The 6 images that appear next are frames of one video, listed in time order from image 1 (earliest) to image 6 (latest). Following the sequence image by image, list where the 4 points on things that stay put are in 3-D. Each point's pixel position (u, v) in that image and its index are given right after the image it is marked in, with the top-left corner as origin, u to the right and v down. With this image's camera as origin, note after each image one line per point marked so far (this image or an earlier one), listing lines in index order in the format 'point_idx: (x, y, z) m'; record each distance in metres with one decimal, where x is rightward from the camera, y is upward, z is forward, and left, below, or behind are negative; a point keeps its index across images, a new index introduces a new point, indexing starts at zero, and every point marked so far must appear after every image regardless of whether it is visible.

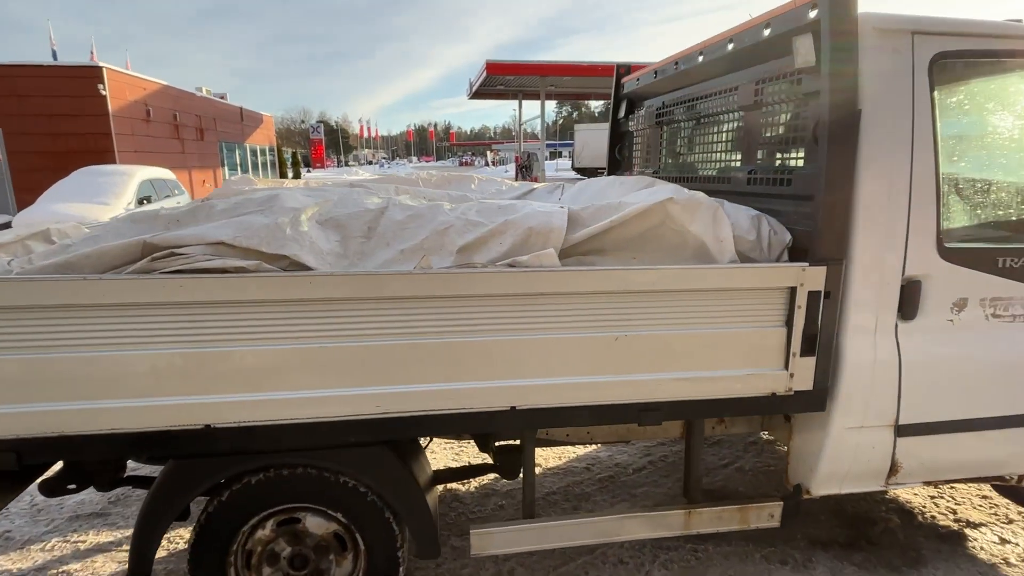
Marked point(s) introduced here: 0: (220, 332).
0: (-0.9, -0.1, +1.9) m
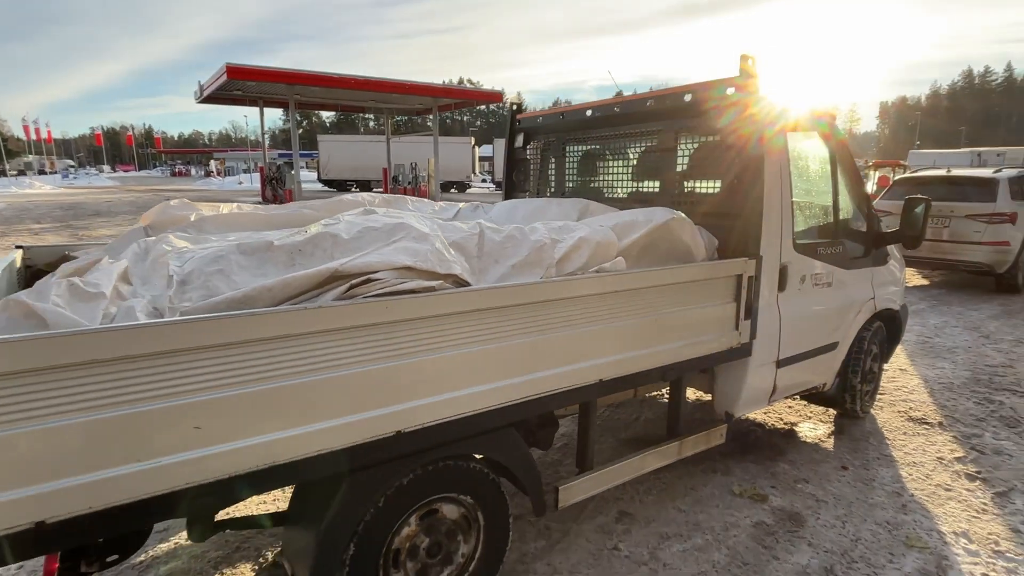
0: (-0.4, -0.2, +2.1) m
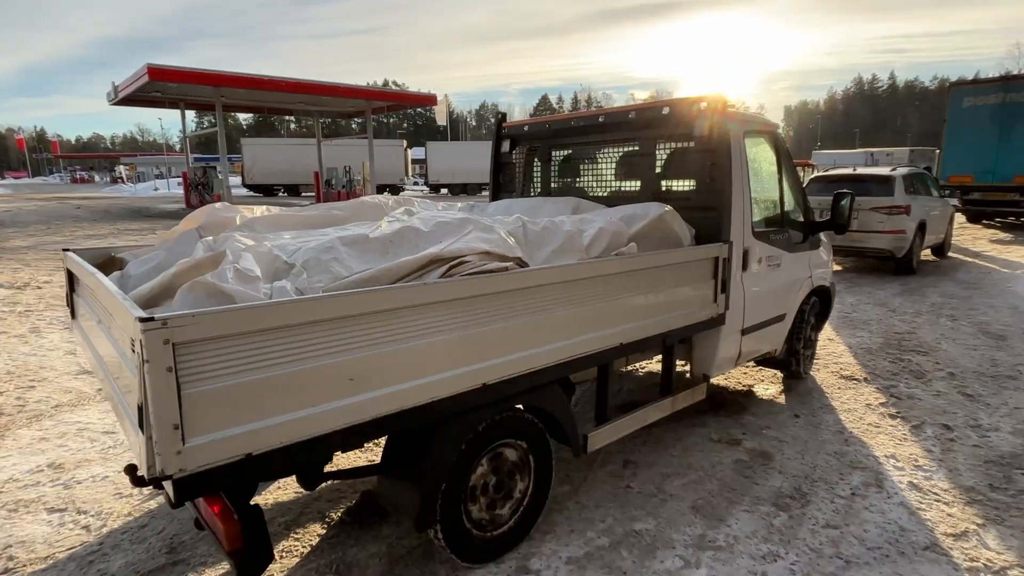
0: (-0.1, -0.1, +2.6) m
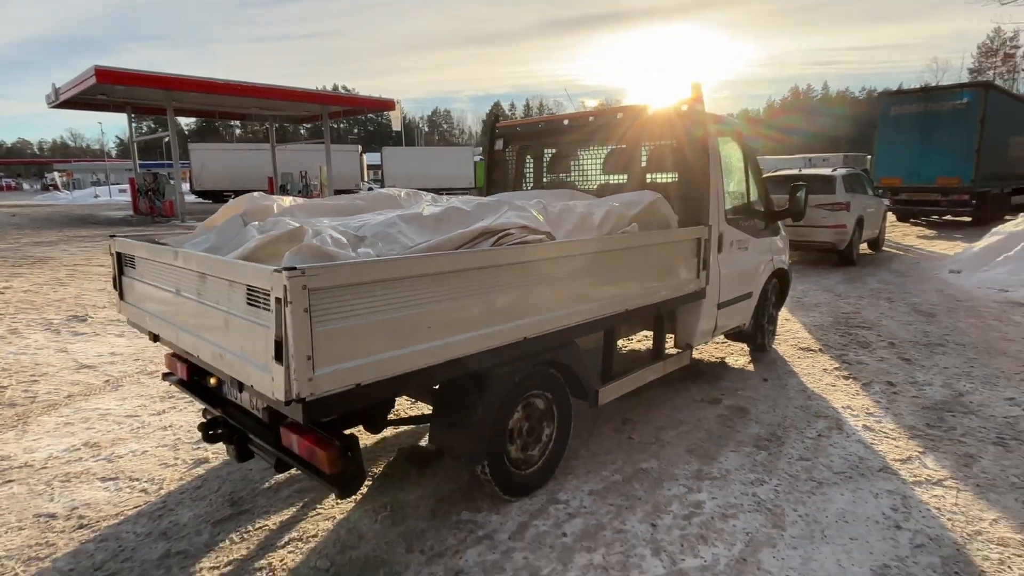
0: (+0.1, 0.0, +3.1) m
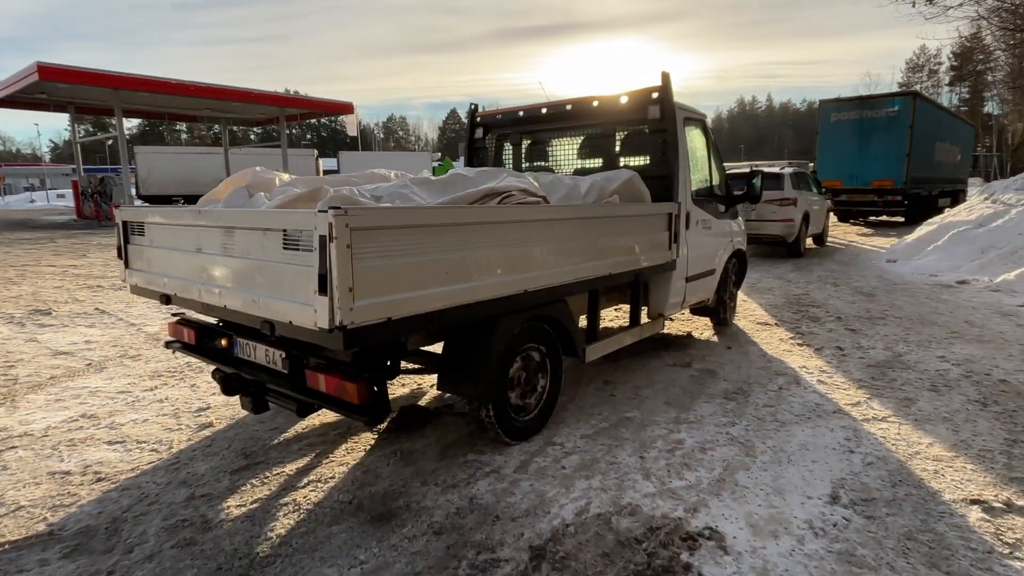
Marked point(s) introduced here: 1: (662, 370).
0: (+0.1, +0.3, +3.4) m
1: (+1.4, -0.8, +5.2) m
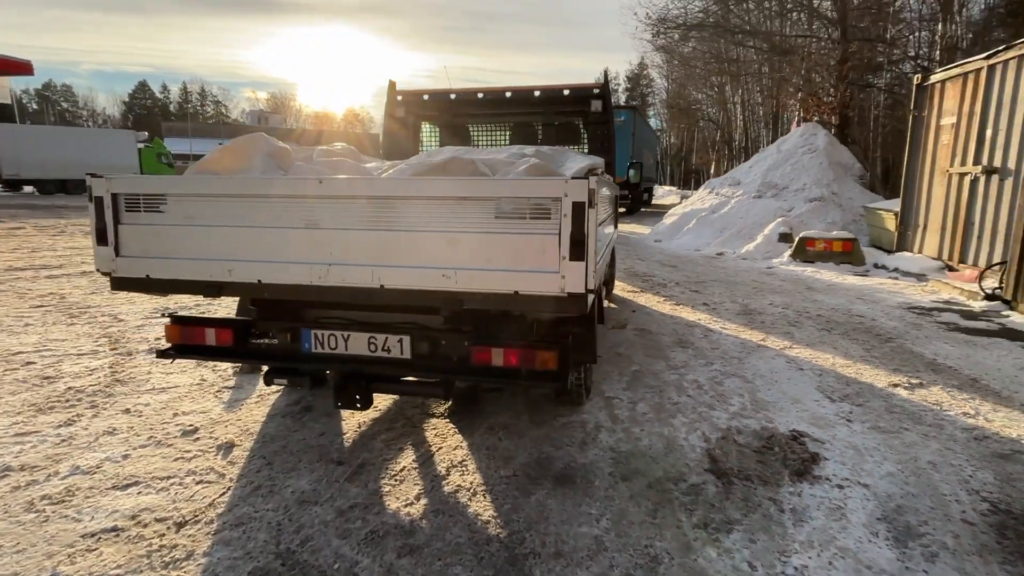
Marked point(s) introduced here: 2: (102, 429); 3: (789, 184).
0: (+0.6, +0.5, +3.8) m
1: (+1.0, -0.5, +5.9) m
2: (-2.7, -0.9, +3.7) m
3: (+6.9, +2.6, +14.1) m
